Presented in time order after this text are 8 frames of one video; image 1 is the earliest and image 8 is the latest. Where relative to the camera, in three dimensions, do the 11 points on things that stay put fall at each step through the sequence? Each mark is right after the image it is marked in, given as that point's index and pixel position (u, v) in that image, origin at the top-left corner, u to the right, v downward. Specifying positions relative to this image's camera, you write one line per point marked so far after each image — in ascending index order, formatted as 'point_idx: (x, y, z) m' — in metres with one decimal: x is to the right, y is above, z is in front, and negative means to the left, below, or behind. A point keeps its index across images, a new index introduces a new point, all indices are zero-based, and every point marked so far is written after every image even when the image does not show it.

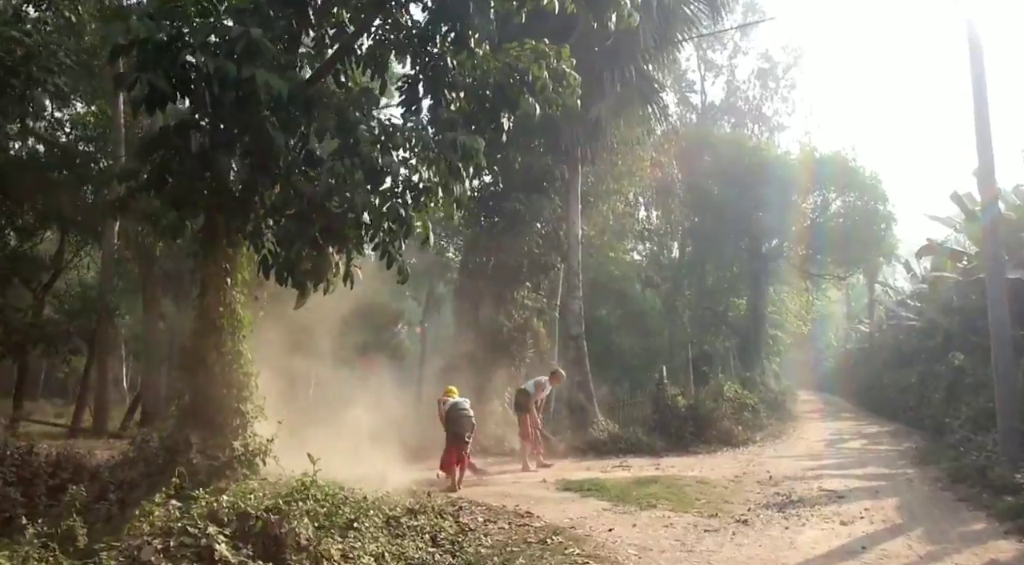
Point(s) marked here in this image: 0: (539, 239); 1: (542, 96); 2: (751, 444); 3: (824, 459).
0: (+0.5, +0.8, +16.9) m
1: (+0.3, +1.6, +7.9) m
2: (+4.5, -3.0, +17.5) m
3: (+4.8, -2.7, +14.4) m
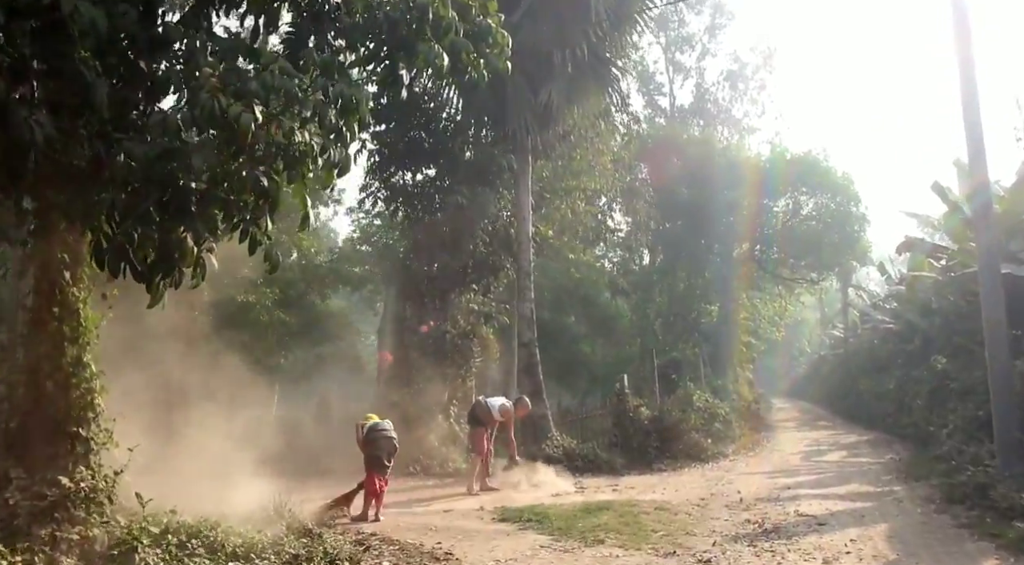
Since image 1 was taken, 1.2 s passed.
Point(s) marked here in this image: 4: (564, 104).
0: (-0.4, +0.8, +15.4) m
1: (-0.4, +1.7, +6.4) m
2: (+3.6, -3.0, +16.1) m
3: (+4.0, -2.7, +13.0) m
4: (+0.8, +2.8, +14.7) m
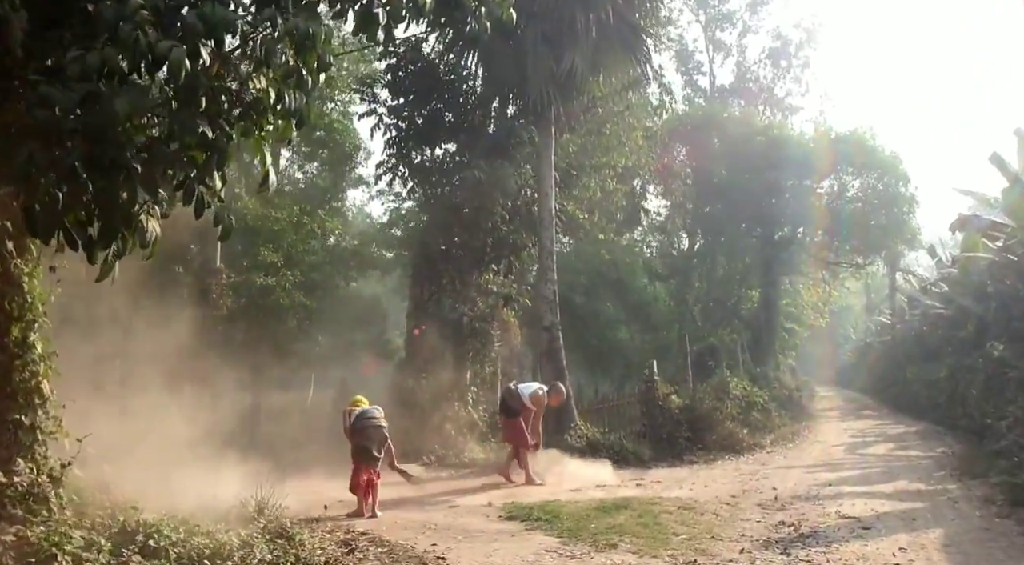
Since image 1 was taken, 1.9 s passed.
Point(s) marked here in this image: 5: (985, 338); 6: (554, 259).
0: (-0.1, +1.1, +14.5) m
1: (-0.5, +1.8, +5.6) m
2: (+4.0, -2.7, +15.1) m
3: (+4.3, -2.4, +12.0) m
4: (+1.1, +3.1, +13.8) m
5: (+9.7, -1.1, +19.1) m
6: (+0.6, +0.3, +14.1) m
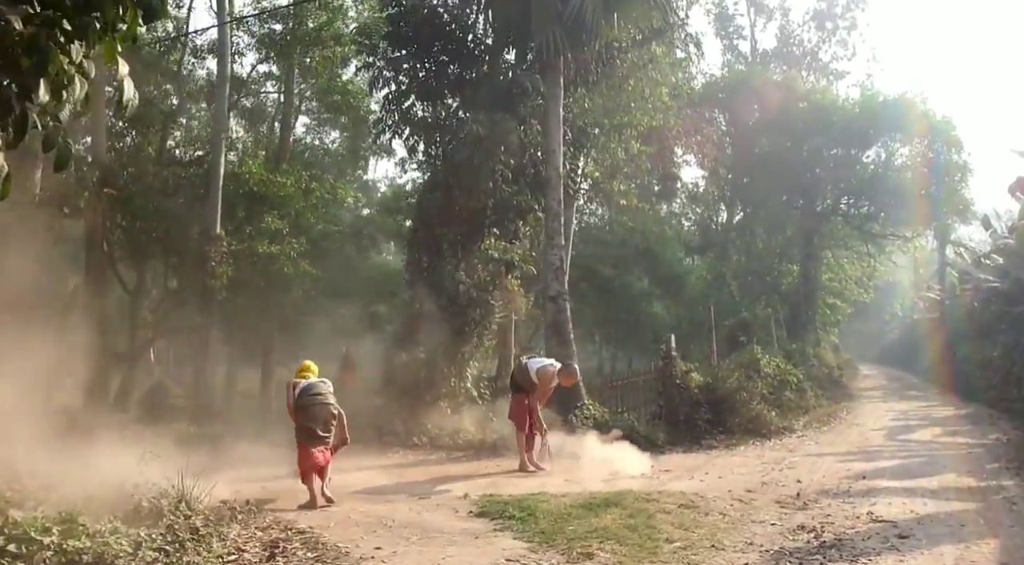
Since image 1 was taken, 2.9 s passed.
0: (0.0, +1.6, +13.2) m
1: (-0.8, +2.1, +4.3) m
2: (+4.1, -2.2, +13.8) m
3: (+4.2, -2.0, +10.6) m
4: (+1.2, +3.6, +12.4) m
5: (+9.9, -0.6, +17.4) m
6: (+0.7, +0.8, +12.8) m
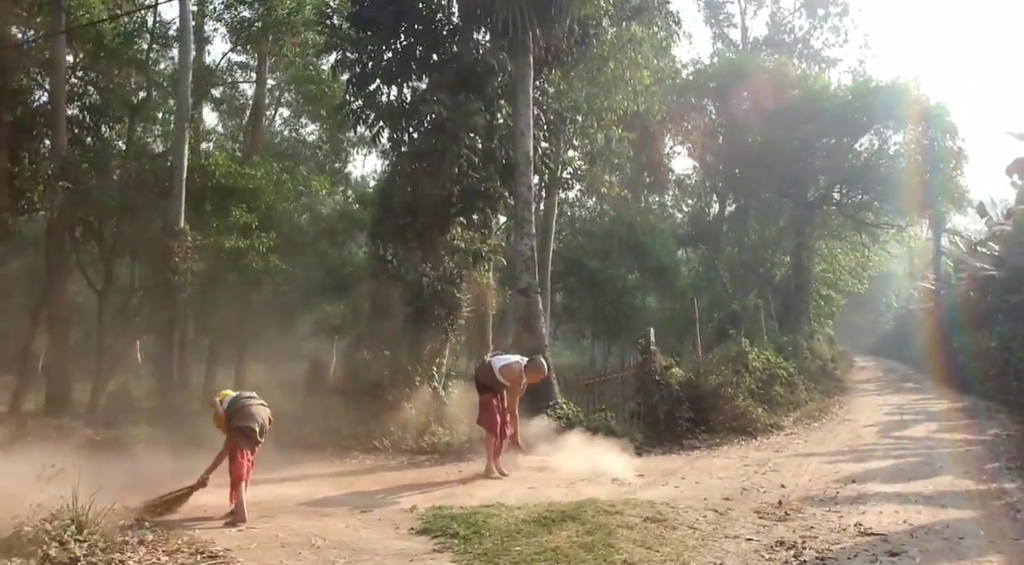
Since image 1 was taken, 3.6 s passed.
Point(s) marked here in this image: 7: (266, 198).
0: (-0.4, +1.7, +12.5) m
1: (-1.2, +2.2, +3.5) m
2: (+3.7, -2.1, +13.0) m
3: (+3.8, -1.9, +9.8) m
4: (+0.7, +3.7, +11.6) m
5: (+9.5, -0.3, +16.7) m
6: (+0.3, +0.9, +12.1) m
7: (-5.0, +1.7, +19.1) m
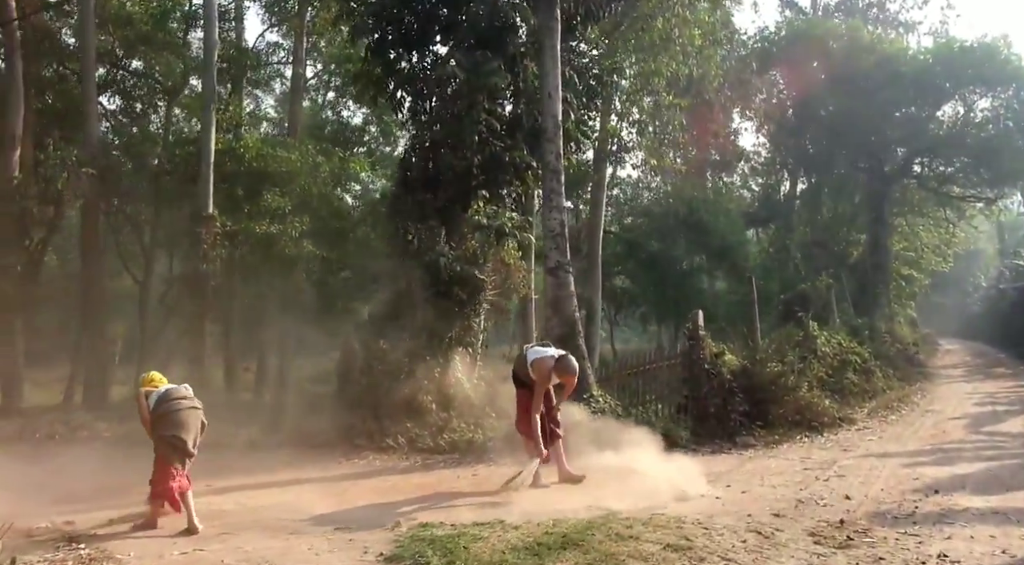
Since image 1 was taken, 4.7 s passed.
0: (-0.1, +1.9, +11.2) m
1: (-1.6, +2.3, +2.4) m
2: (+4.1, -1.8, +11.5) m
3: (+4.0, -1.6, +8.3) m
4: (+1.0, +4.0, +10.3) m
5: (+10.2, +0.1, +14.7) m
6: (+0.6, +1.1, +10.8) m
7: (-4.2, +2.0, +18.2) m
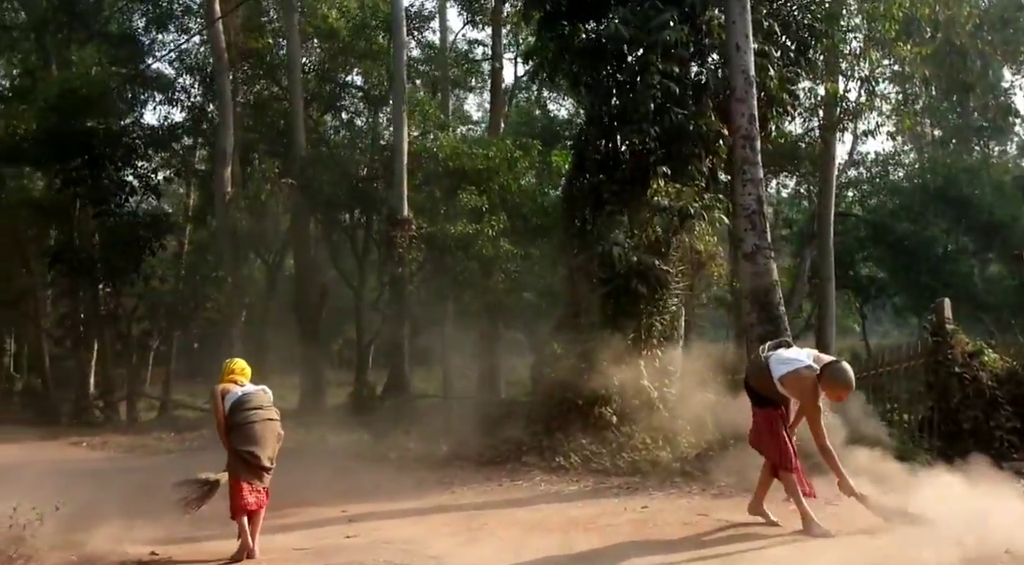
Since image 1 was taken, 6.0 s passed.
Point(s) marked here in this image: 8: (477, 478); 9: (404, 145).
0: (+1.8, +2.0, +9.5) m
1: (-1.9, +2.3, +1.4) m
2: (+6.1, -1.5, +8.7) m
3: (+5.1, -1.3, +5.6) m
4: (+2.5, +4.1, +8.3) m
5: (+12.7, +0.6, +10.2) m
6: (+2.4, +1.3, +8.9) m
7: (-0.3, +1.9, +17.3) m
8: (-0.4, -1.8, +8.8) m
9: (-1.9, +2.4, +16.4) m
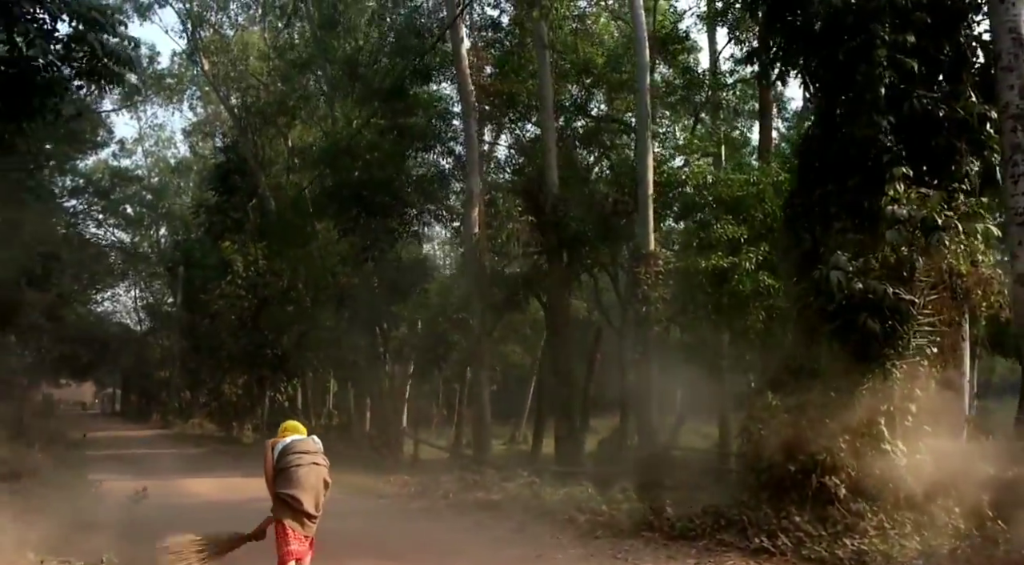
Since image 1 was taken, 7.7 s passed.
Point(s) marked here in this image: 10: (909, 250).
0: (+3.3, +1.7, +7.4) m
1: (-2.9, +2.3, +1.0) m
2: (+7.1, -1.6, +4.9) m
3: (+5.2, -1.3, +2.4) m
4: (+3.6, +3.9, +6.1) m
5: (+13.8, +0.6, +4.2) m
6: (+3.7, +1.1, +6.6) m
7: (+4.0, +1.3, +15.4) m
8: (+1.1, -2.1, +7.2) m
9: (+2.2, +1.8, +15.1) m
10: (+3.1, +0.2, +7.3) m
